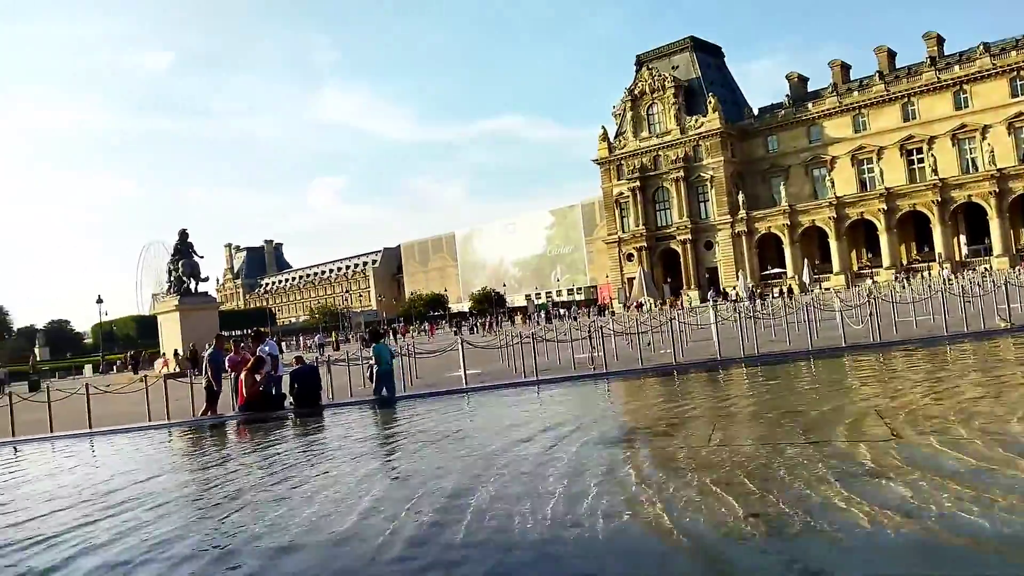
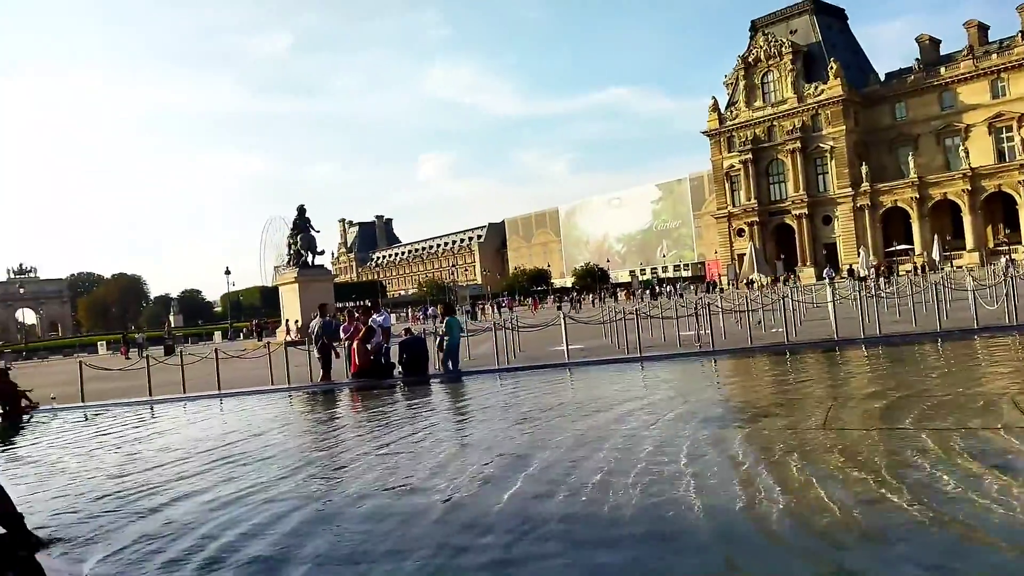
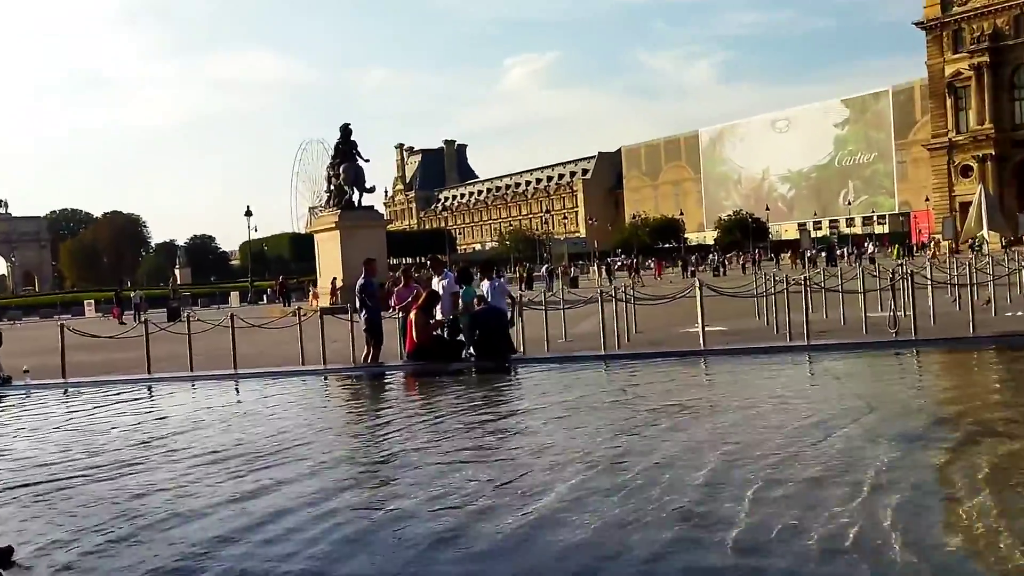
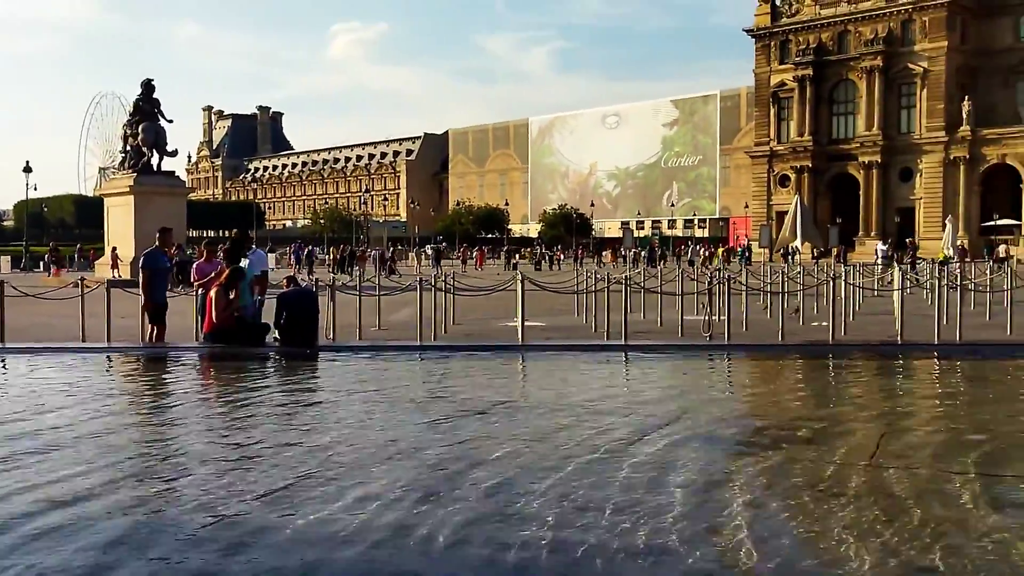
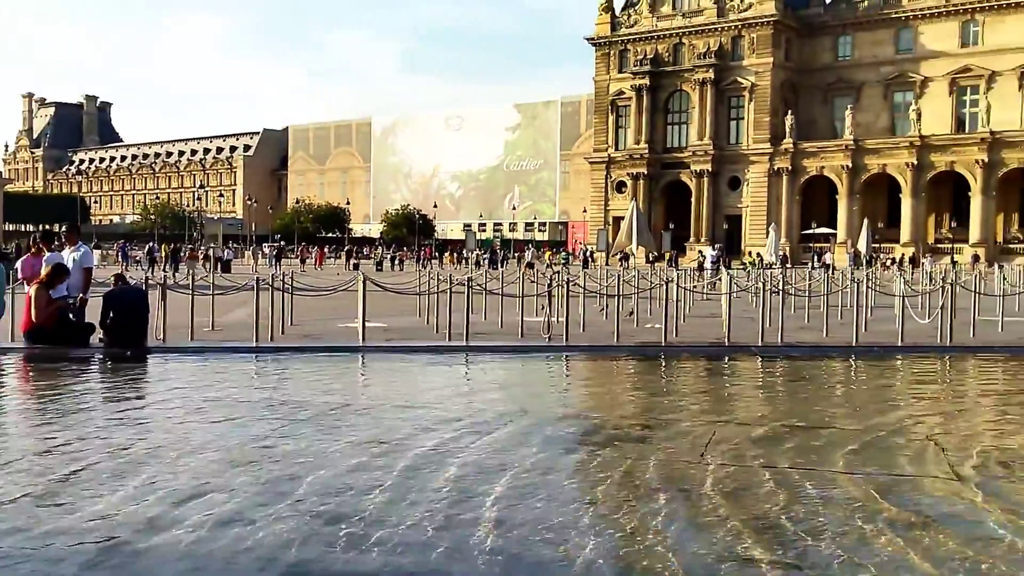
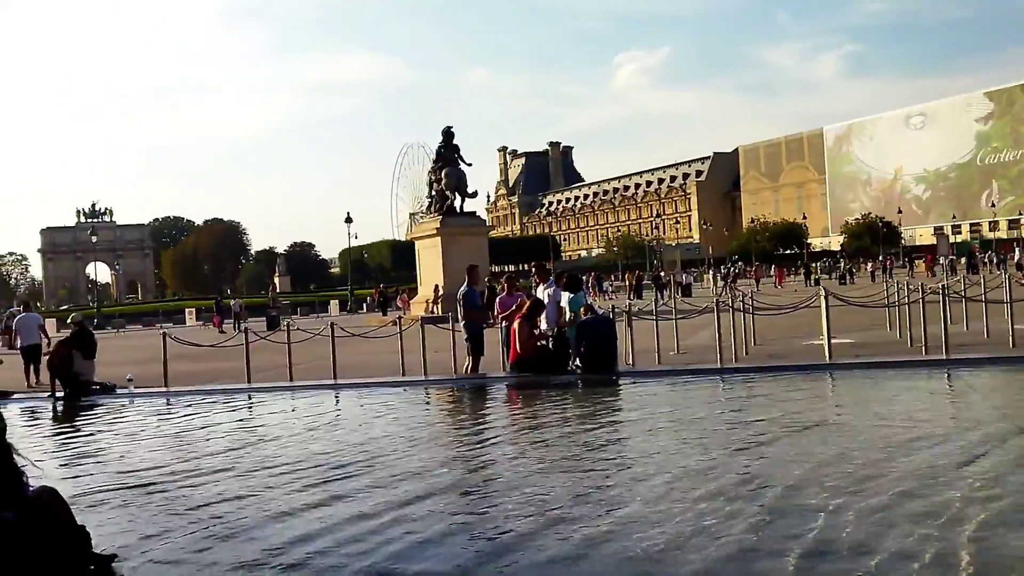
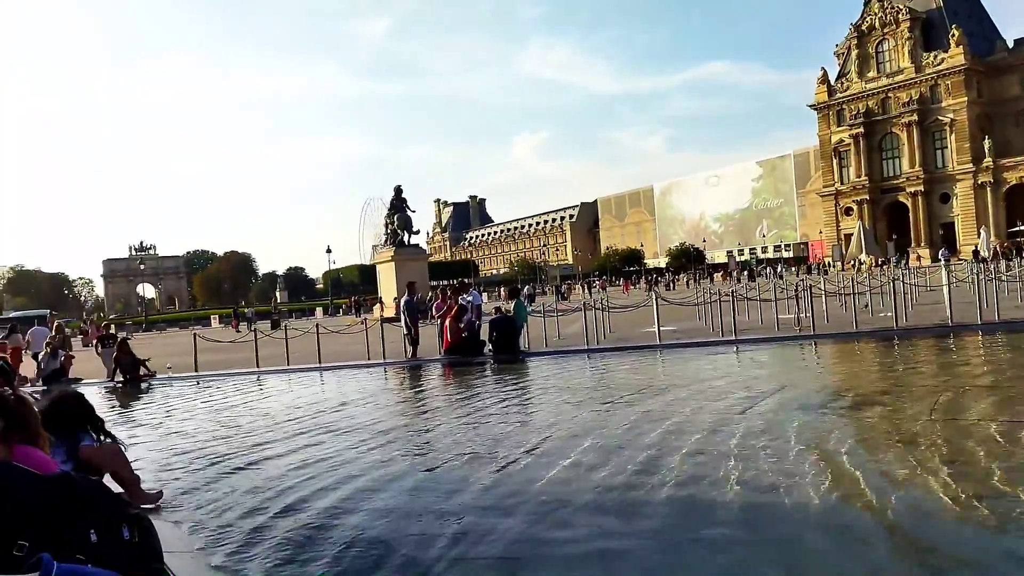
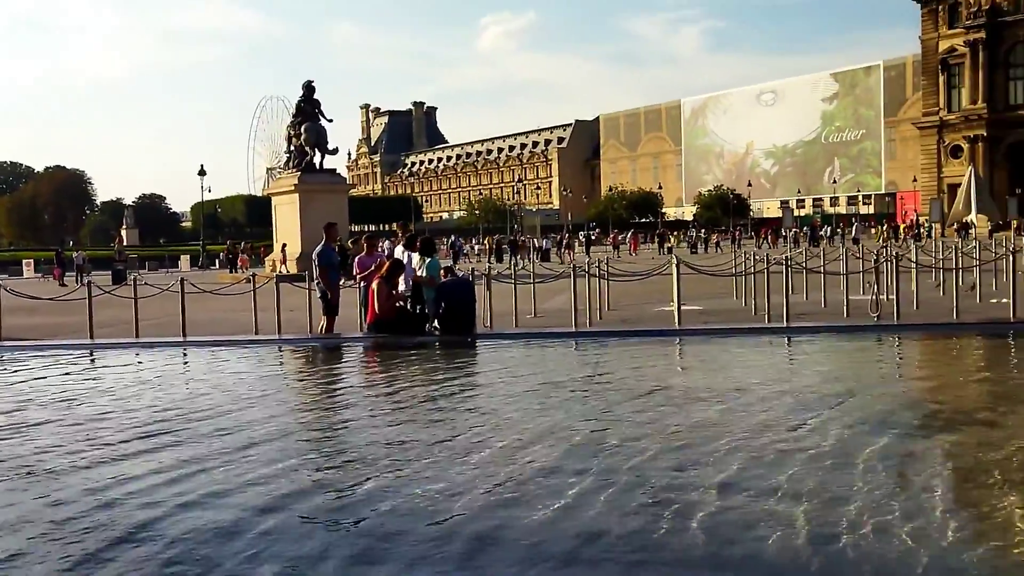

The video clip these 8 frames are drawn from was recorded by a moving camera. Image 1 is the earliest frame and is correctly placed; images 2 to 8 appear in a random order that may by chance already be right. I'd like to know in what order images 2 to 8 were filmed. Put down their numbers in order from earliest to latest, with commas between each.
2, 7, 3, 6, 8, 4, 5
